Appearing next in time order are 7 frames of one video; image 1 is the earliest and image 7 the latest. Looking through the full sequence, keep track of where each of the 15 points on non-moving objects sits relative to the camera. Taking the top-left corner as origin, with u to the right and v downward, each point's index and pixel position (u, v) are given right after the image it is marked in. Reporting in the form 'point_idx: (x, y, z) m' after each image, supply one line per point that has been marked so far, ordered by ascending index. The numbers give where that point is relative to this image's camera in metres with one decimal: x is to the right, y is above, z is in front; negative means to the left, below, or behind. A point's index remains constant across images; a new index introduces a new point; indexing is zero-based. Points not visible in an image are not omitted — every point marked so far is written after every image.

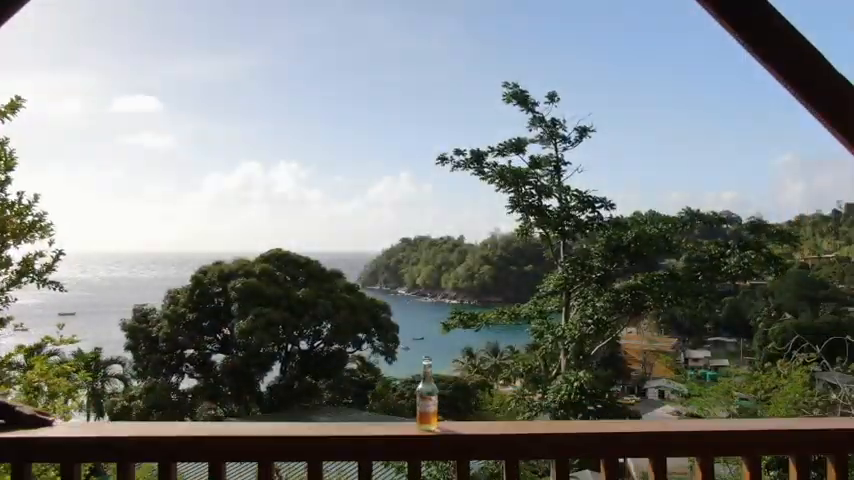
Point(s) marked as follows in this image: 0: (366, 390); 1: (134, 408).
0: (-1.7, -4.0, +16.3) m
1: (-5.8, -3.3, +11.7) m
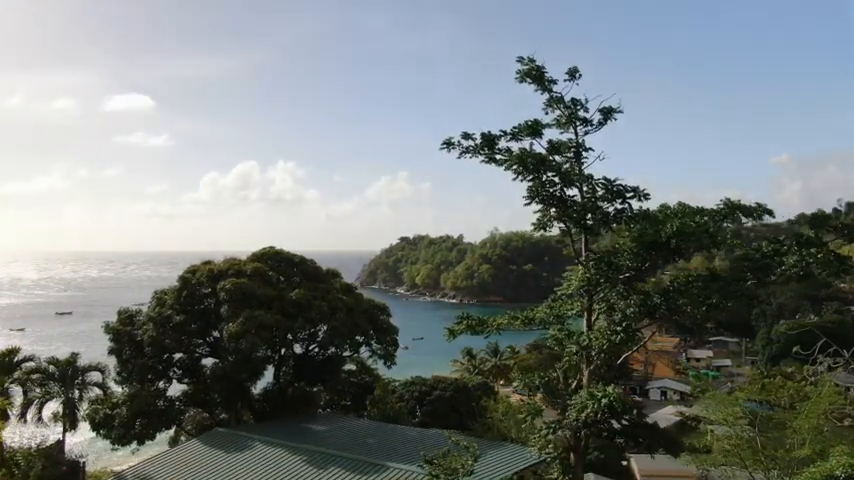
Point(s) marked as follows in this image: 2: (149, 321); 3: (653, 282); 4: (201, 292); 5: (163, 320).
0: (-1.7, -4.0, +15.6) m
1: (-5.8, -3.3, +11.1) m
2: (-5.4, -1.6, +11.6) m
3: (+2.2, -0.4, +6.0) m
4: (-5.1, -1.2, +13.0) m
5: (-5.4, -1.7, +11.9) m
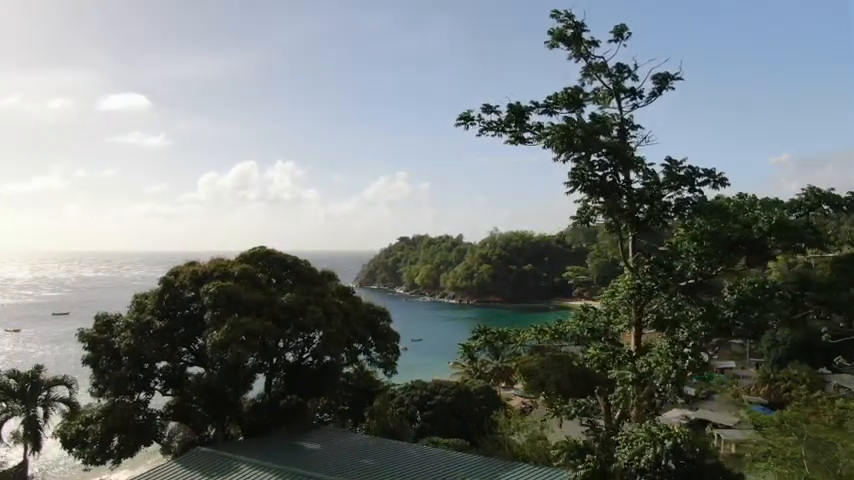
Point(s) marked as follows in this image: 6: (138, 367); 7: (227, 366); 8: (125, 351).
0: (-1.6, -4.0, +14.7) m
1: (-5.7, -3.3, +10.1) m
2: (-5.4, -1.6, +10.6) m
3: (+2.2, -0.4, +5.0) m
4: (-5.0, -1.2, +12.1) m
5: (-5.3, -1.7, +11.0) m
6: (-5.1, -2.2, +10.5) m
7: (-3.4, -2.1, +10.0) m
8: (-5.5, -2.0, +10.8) m
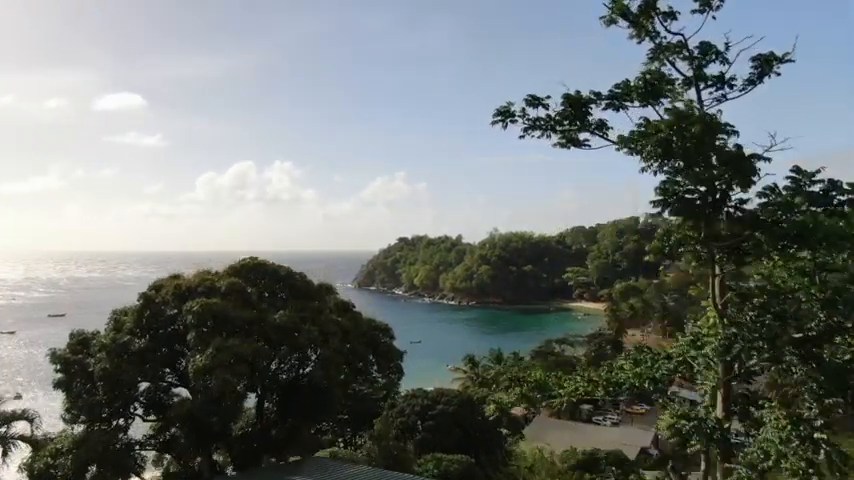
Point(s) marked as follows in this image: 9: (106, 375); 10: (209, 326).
0: (-1.5, -4.1, +13.7) m
1: (-5.6, -3.4, +9.1) m
2: (-5.3, -1.7, +9.6) m
3: (+2.4, -0.6, +4.1) m
4: (-4.9, -1.4, +11.1) m
5: (-5.2, -1.8, +10.0) m
6: (-5.0, -2.4, +9.6) m
7: (-3.3, -2.3, +9.1) m
8: (-5.4, -2.2, +9.8) m
9: (-5.1, -2.1, +9.4) m
10: (-3.8, -1.5, +10.4) m
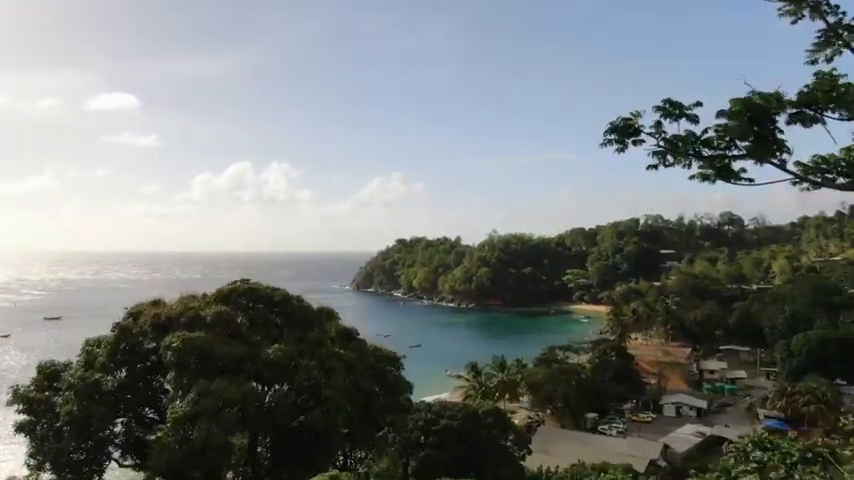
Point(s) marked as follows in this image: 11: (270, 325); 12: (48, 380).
0: (-1.3, -4.5, +12.6) m
1: (-5.4, -3.7, +8.0) m
2: (-5.0, -2.0, +8.5) m
3: (+2.6, -0.9, +3.0) m
4: (-4.7, -1.7, +10.0) m
5: (-5.0, -2.1, +8.9) m
6: (-4.8, -2.7, +8.4) m
7: (-3.1, -2.6, +7.9) m
8: (-5.2, -2.5, +8.7) m
9: (-4.9, -2.4, +8.2) m
10: (-3.6, -1.8, +9.3) m
11: (-3.2, -1.7, +12.1) m
12: (-5.7, -2.0, +9.0) m
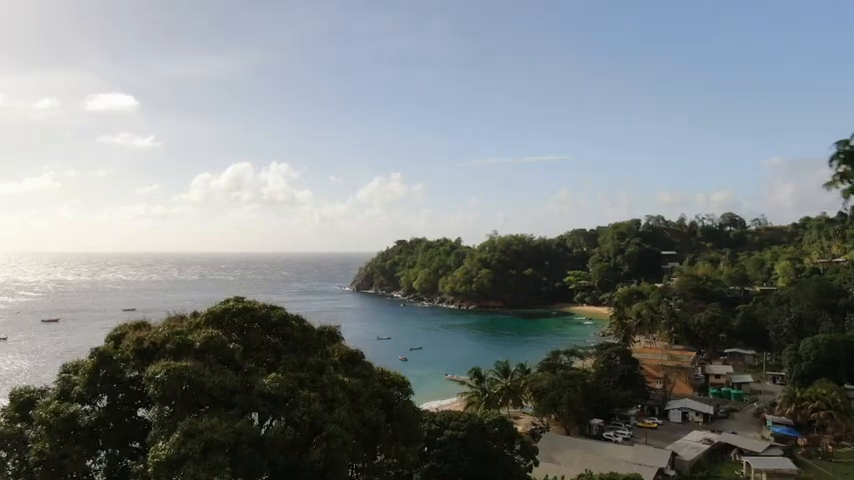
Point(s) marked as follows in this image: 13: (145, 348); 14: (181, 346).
0: (-1.1, -4.7, +11.8) m
1: (-5.2, -3.9, +7.2) m
2: (-4.9, -2.2, +7.7) m
3: (+2.8, -1.1, +2.1) m
4: (-4.5, -1.9, +9.1) m
5: (-4.8, -2.3, +8.0) m
6: (-4.6, -2.9, +7.6) m
7: (-2.9, -2.8, +7.1) m
8: (-5.0, -2.7, +7.8) m
9: (-4.7, -2.6, +7.4) m
10: (-3.4, -2.0, +8.5) m
11: (-3.0, -1.9, +11.3) m
12: (-5.5, -2.2, +8.2) m
13: (-4.3, -1.4, +9.4) m
14: (-3.8, -1.5, +9.4) m
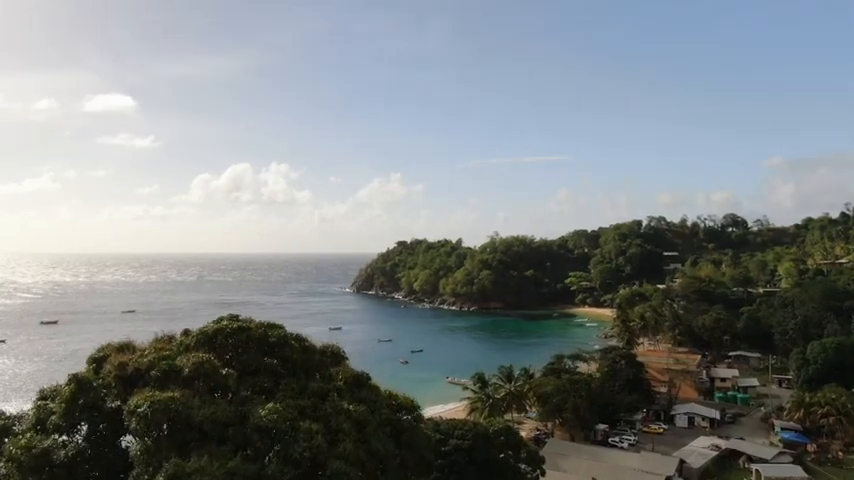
0: (-1.0, -4.8, +11.1) m
1: (-5.1, -4.1, +6.4) m
2: (-4.7, -2.4, +6.9) m
3: (+2.9, -1.2, +1.4) m
4: (-4.3, -2.0, +8.4) m
5: (-4.6, -2.5, +7.3) m
6: (-4.5, -3.1, +6.9) m
7: (-2.7, -2.9, +6.4) m
8: (-4.8, -2.9, +7.1) m
9: (-4.5, -2.8, +6.7) m
10: (-3.3, -2.2, +7.7) m
11: (-2.9, -2.1, +10.6) m
12: (-5.4, -2.3, +7.5) m
13: (-4.1, -1.6, +8.7) m
14: (-3.7, -1.6, +8.7) m
